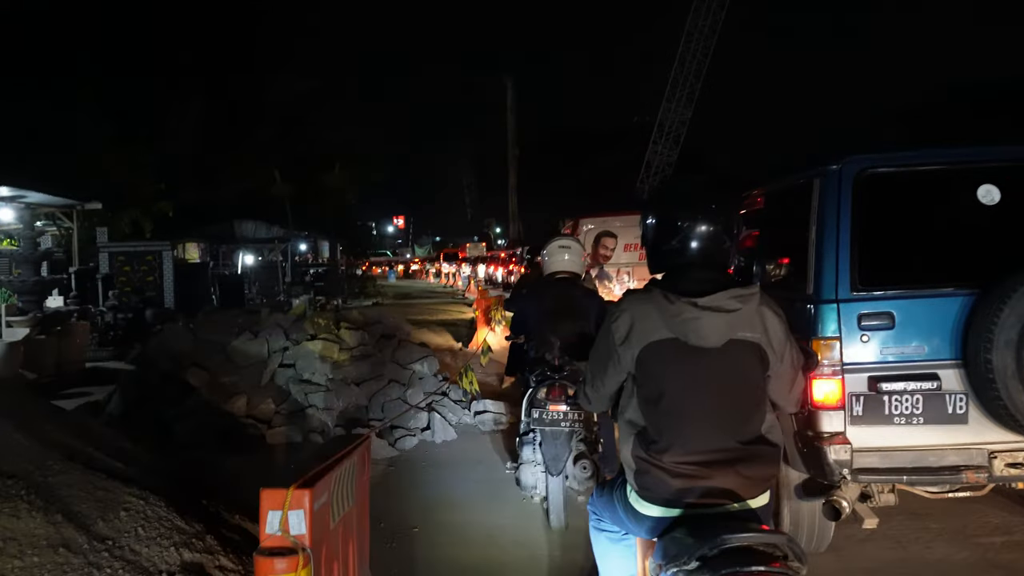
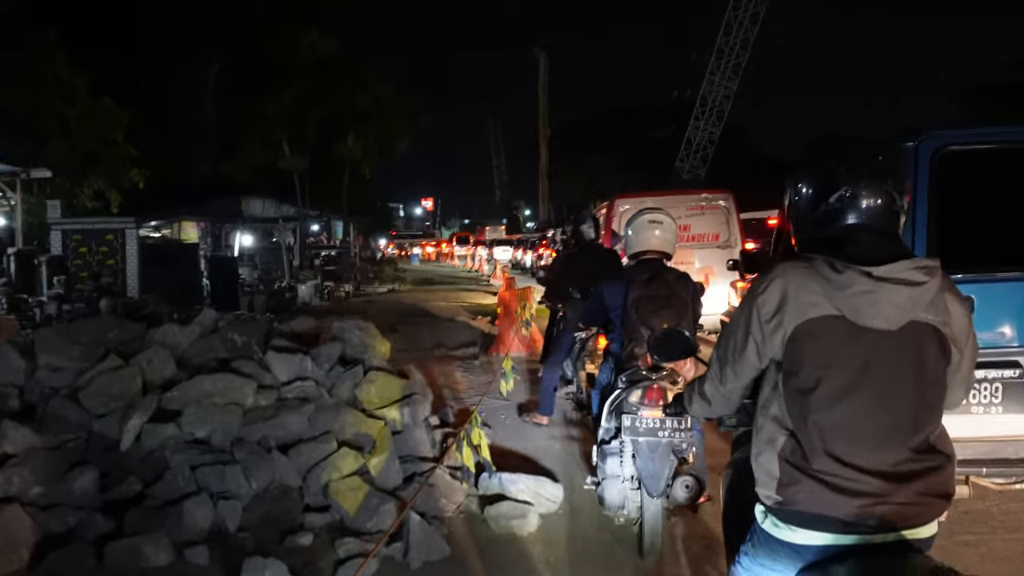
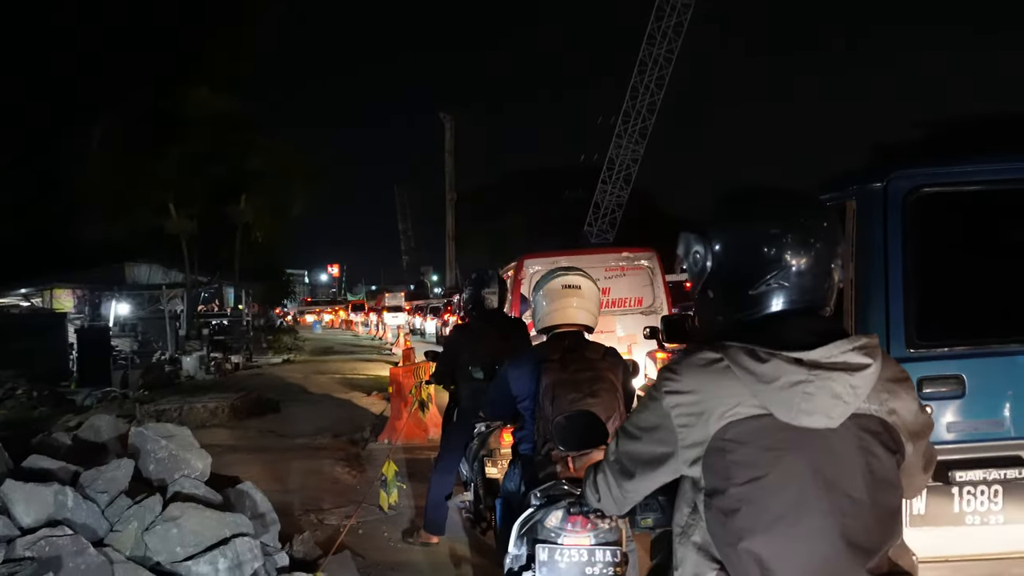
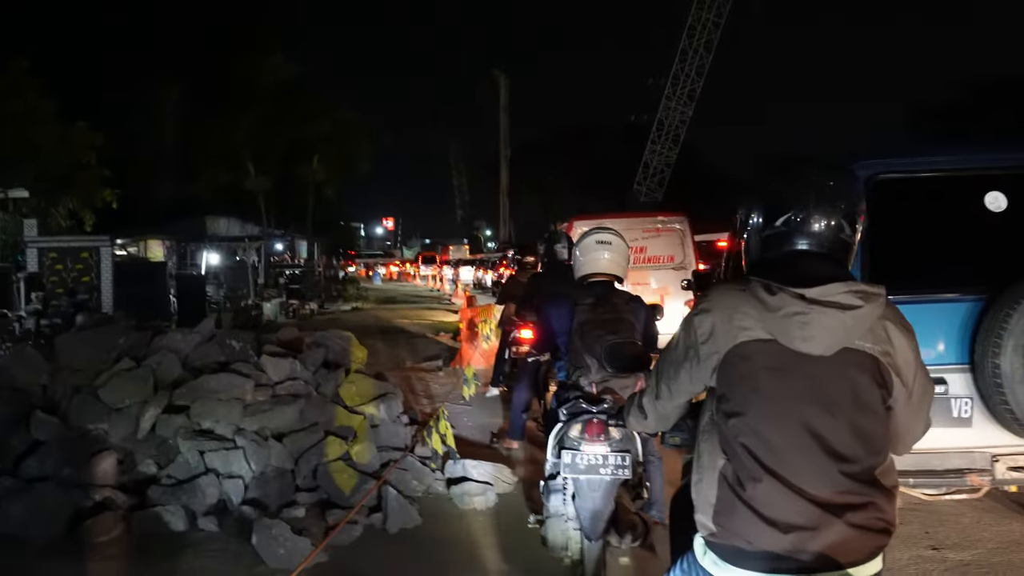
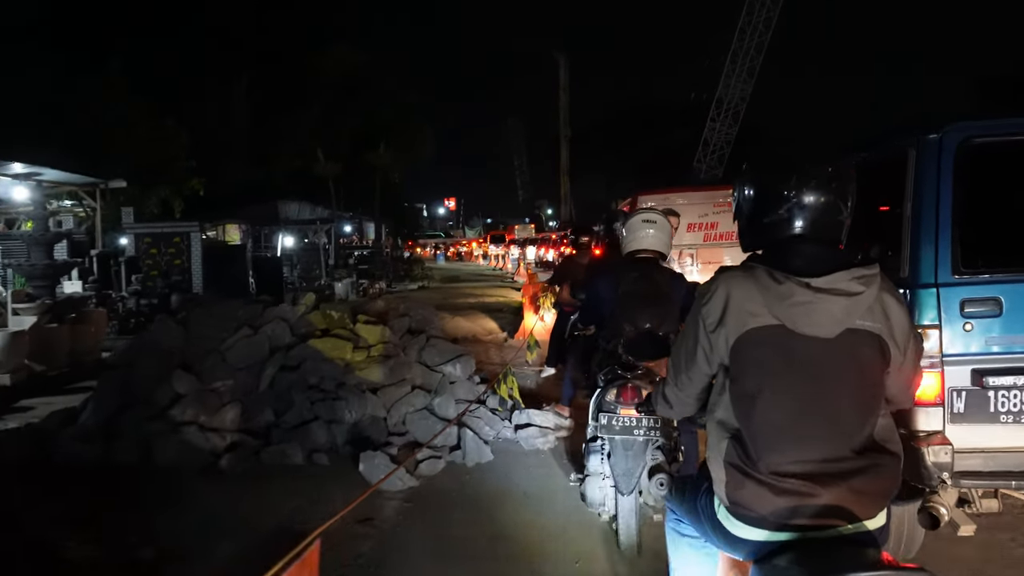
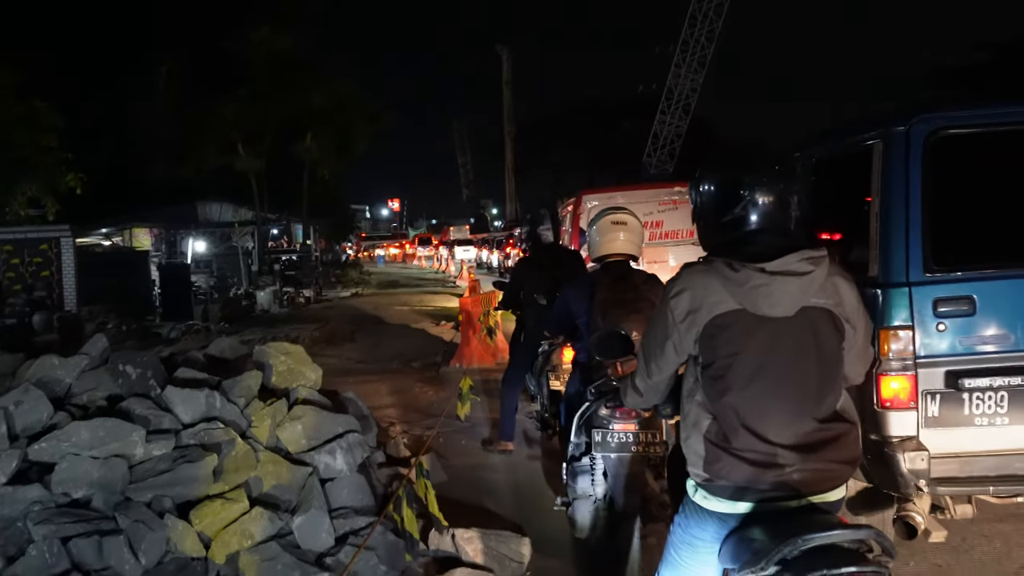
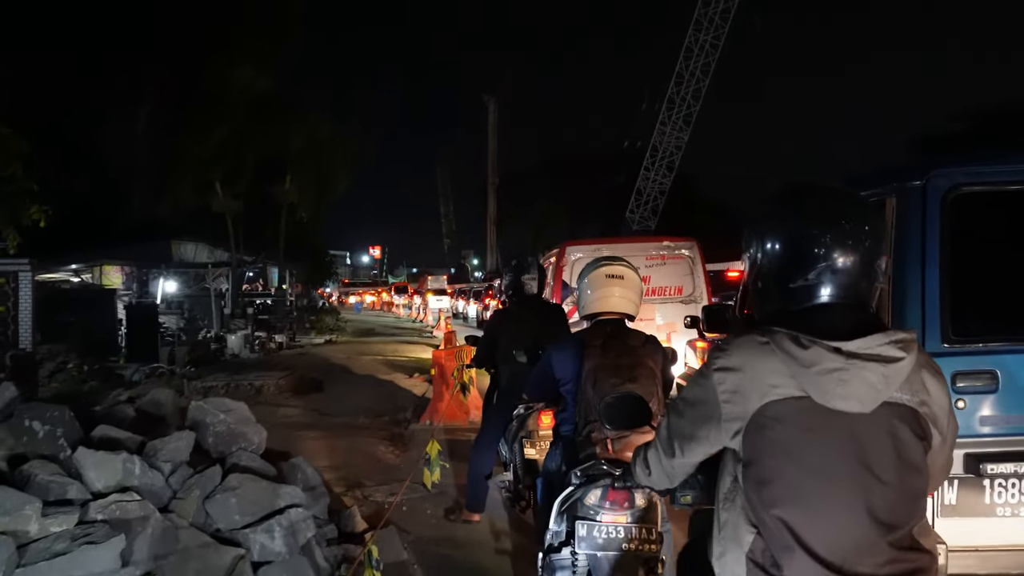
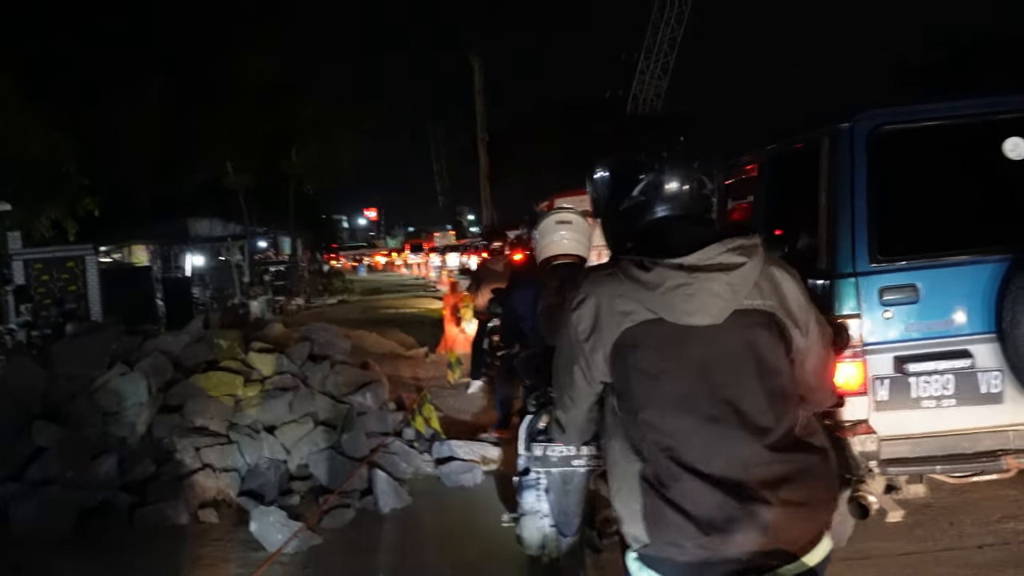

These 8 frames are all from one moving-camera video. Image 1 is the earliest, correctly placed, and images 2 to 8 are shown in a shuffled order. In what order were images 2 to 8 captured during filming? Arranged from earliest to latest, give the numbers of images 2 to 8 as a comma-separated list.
5, 8, 4, 2, 6, 7, 3
